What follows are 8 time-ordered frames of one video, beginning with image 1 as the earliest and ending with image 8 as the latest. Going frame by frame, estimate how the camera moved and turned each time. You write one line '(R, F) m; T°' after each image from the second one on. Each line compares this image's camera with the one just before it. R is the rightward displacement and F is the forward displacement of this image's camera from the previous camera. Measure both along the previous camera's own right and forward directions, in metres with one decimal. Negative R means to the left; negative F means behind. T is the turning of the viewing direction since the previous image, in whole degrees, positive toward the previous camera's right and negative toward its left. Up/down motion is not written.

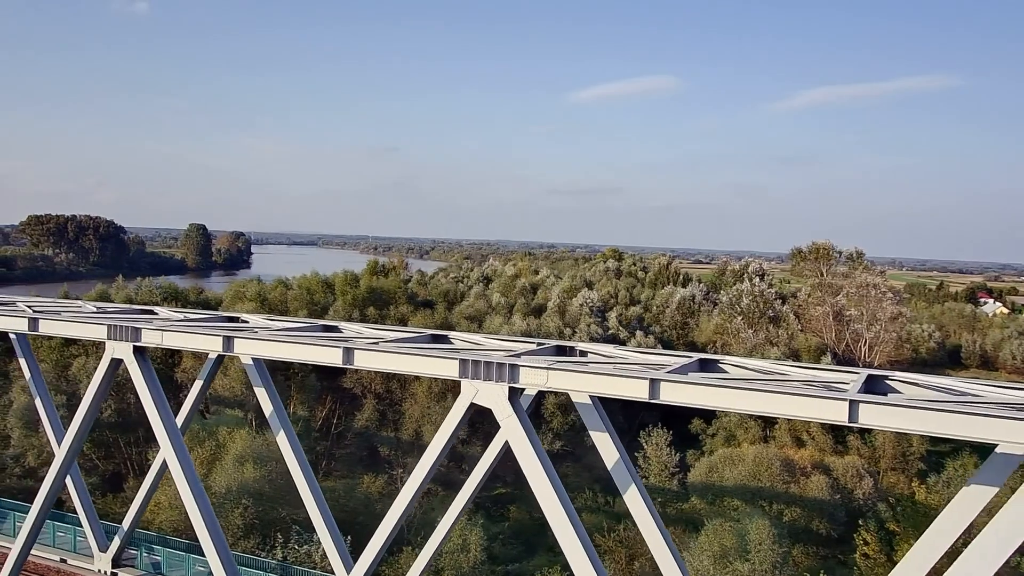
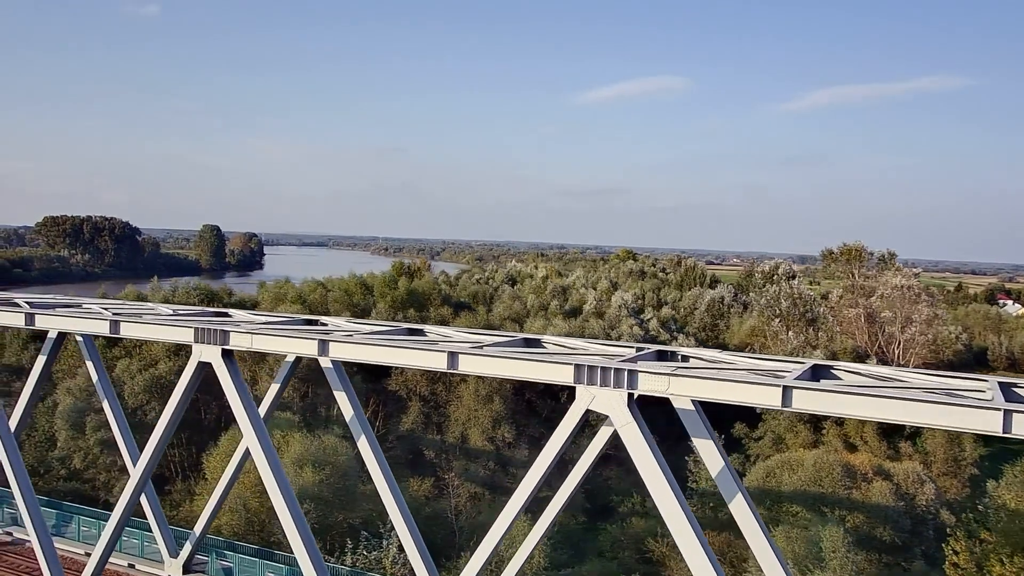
(-1.3, +0.2) m; -1°
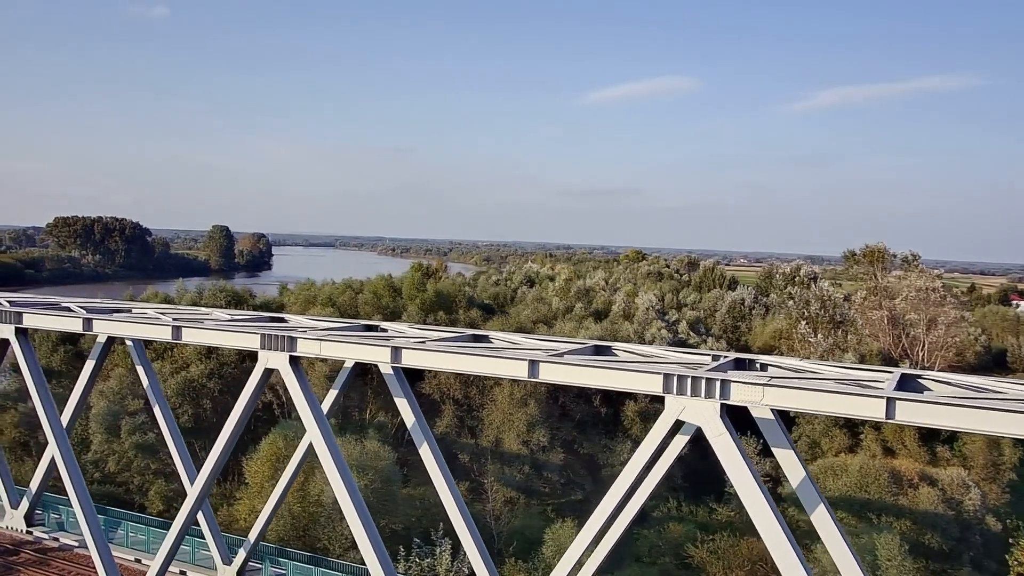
(-1.0, +0.2) m; 0°
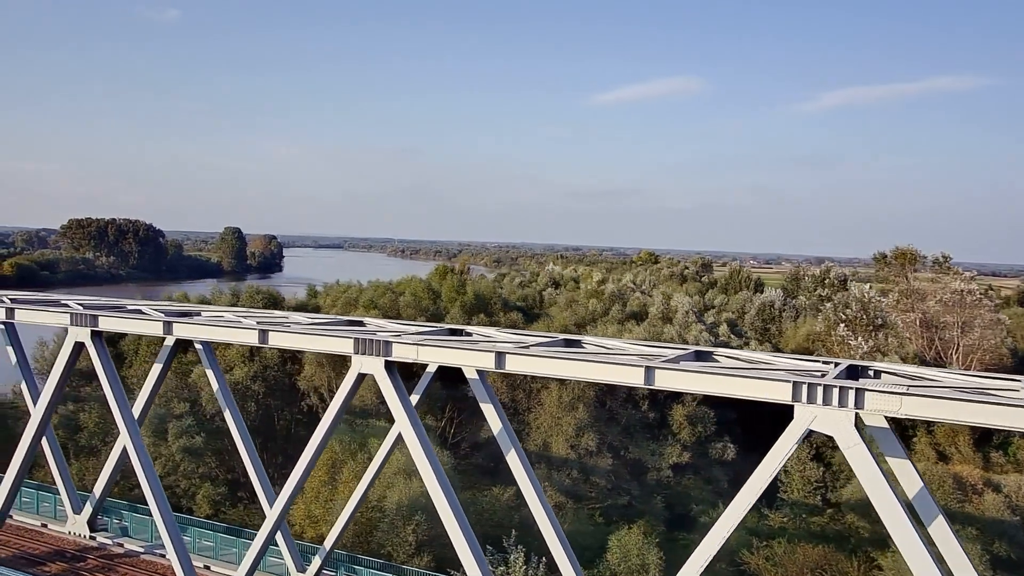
(-1.3, +0.2) m; -1°
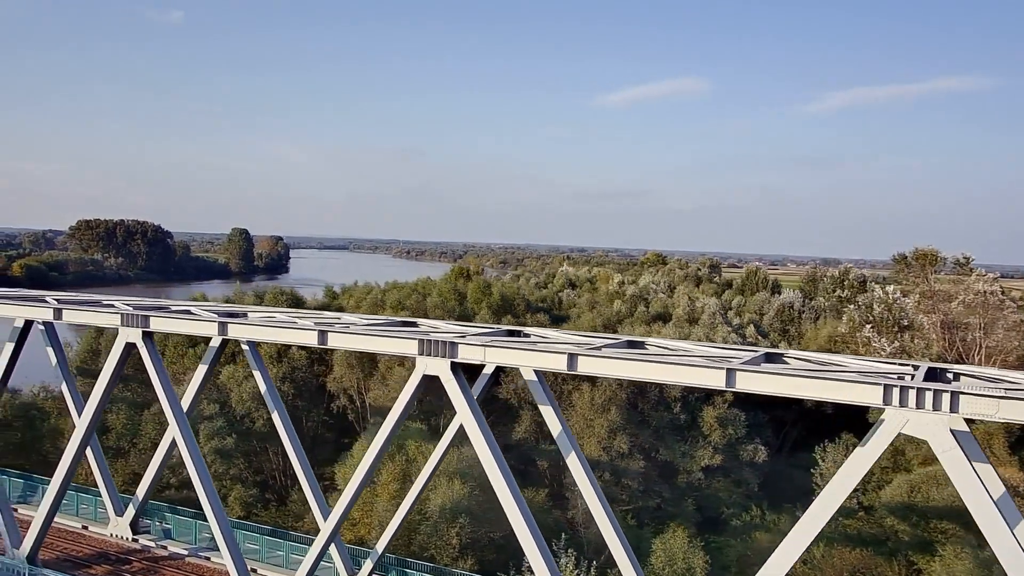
(-0.9, +0.1) m; 0°
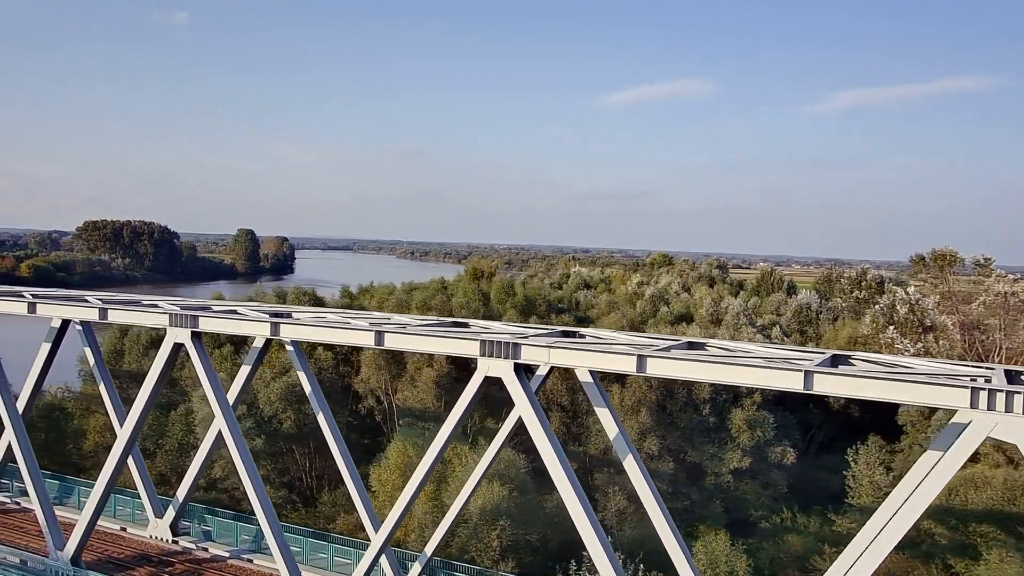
(-0.8, +0.1) m; 0°
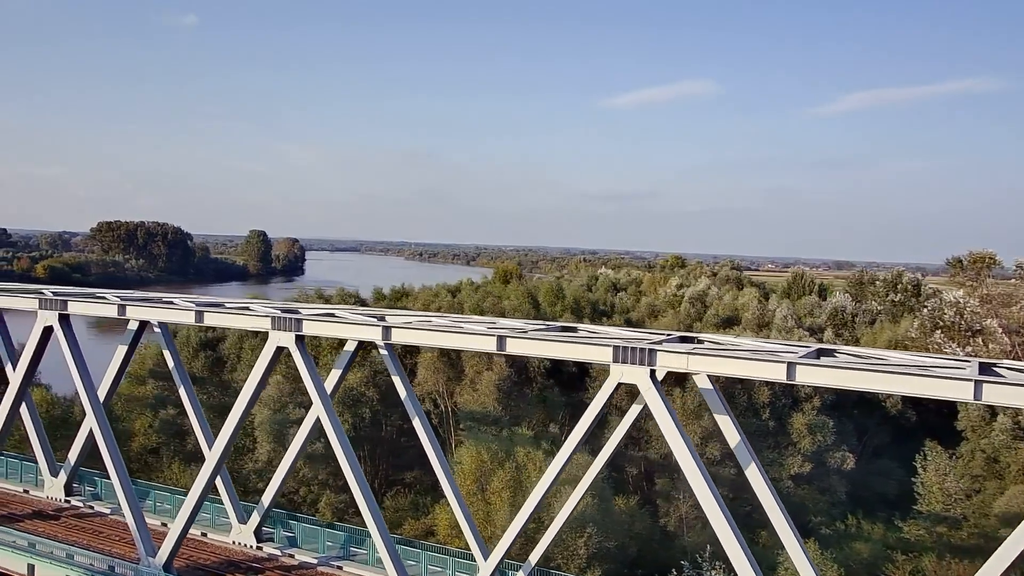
(-1.8, +0.2) m; 0°
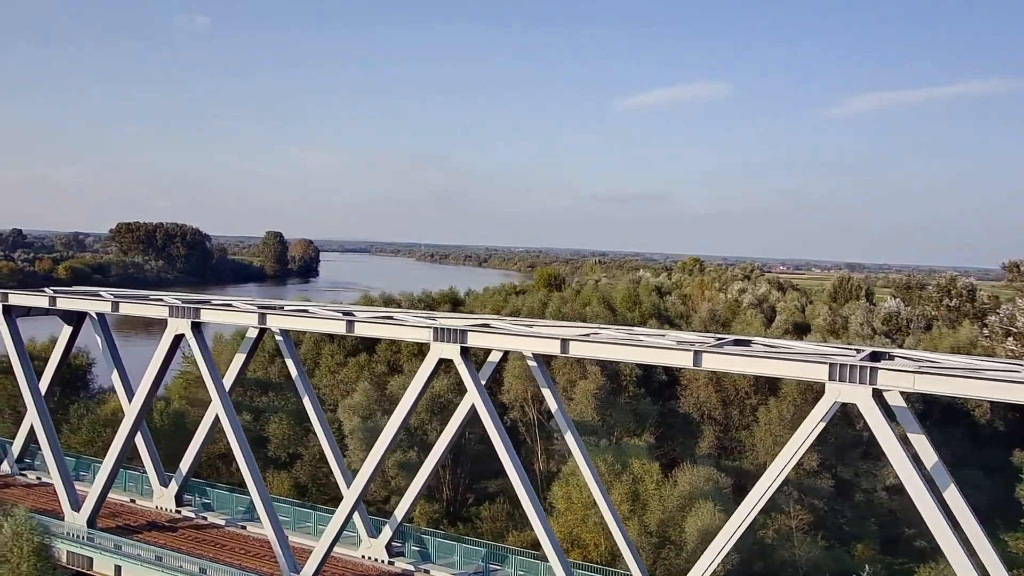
(-2.7, +0.3) m; 0°
